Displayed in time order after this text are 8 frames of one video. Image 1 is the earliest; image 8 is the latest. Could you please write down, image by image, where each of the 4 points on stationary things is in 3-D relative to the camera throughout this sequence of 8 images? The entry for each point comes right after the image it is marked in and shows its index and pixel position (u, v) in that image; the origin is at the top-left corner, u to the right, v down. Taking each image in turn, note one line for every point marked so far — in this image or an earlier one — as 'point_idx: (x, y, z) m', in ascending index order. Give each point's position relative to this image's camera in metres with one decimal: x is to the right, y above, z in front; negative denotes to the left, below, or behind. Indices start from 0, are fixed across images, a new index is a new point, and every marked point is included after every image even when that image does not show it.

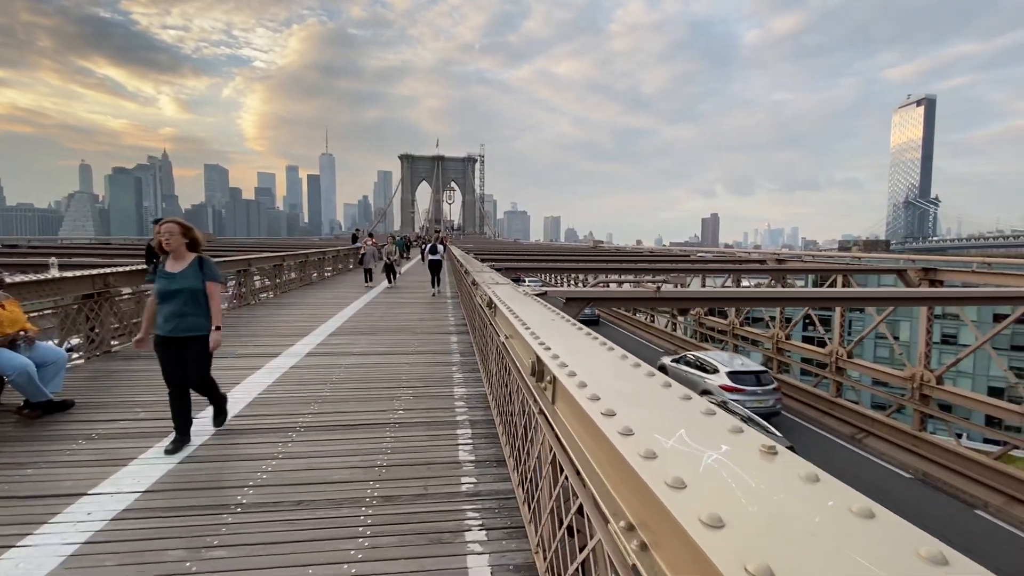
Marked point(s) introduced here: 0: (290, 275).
0: (-6.3, +0.4, +13.5) m
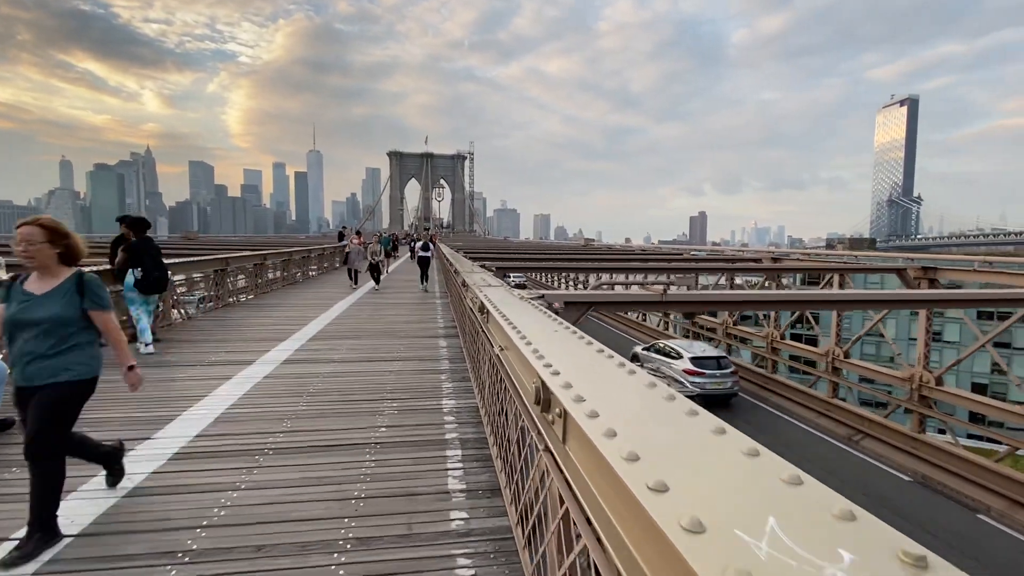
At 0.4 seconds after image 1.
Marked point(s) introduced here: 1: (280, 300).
0: (-6.6, +0.4, +13.0) m
1: (-5.5, -0.3, +11.3) m
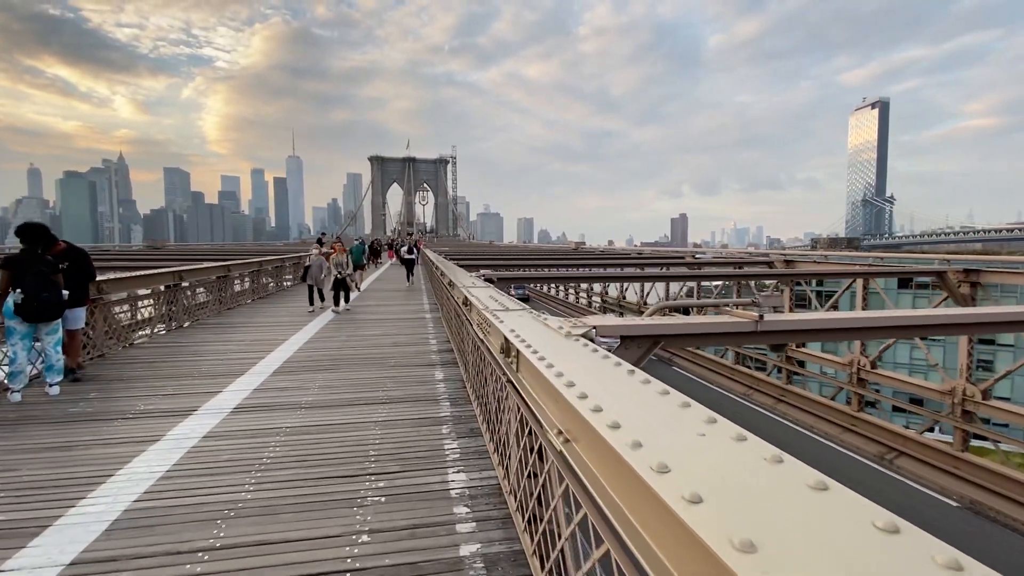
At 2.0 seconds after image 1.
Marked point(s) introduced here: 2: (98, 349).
0: (-6.7, 0.0, +11.7) m
1: (-5.5, -0.6, +10.0) m
2: (-5.1, -0.7, +5.9) m
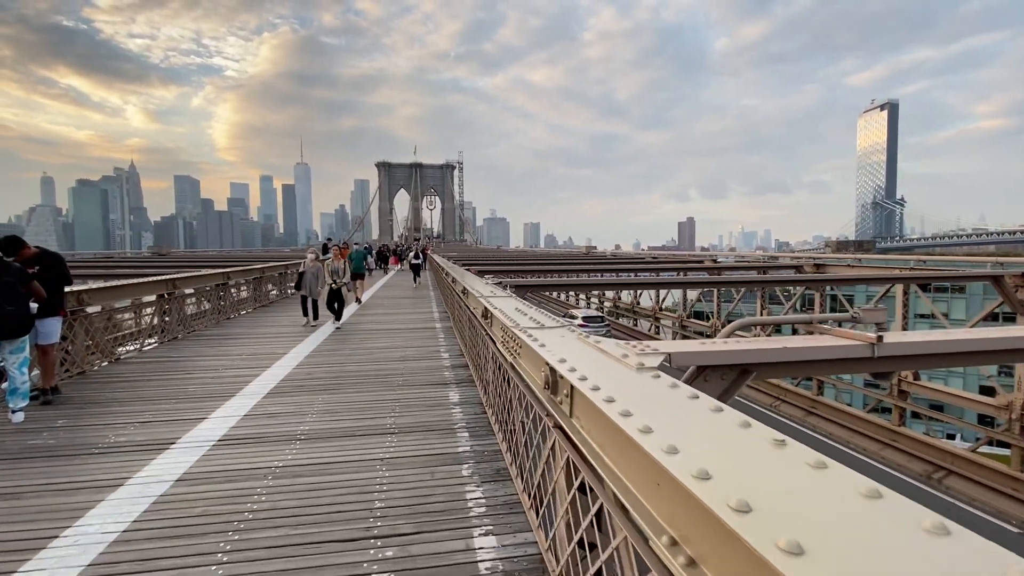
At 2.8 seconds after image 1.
0: (-6.4, -0.1, +11.2) m
1: (-5.2, -0.8, +9.5) m
2: (-4.9, -0.9, +5.4) m
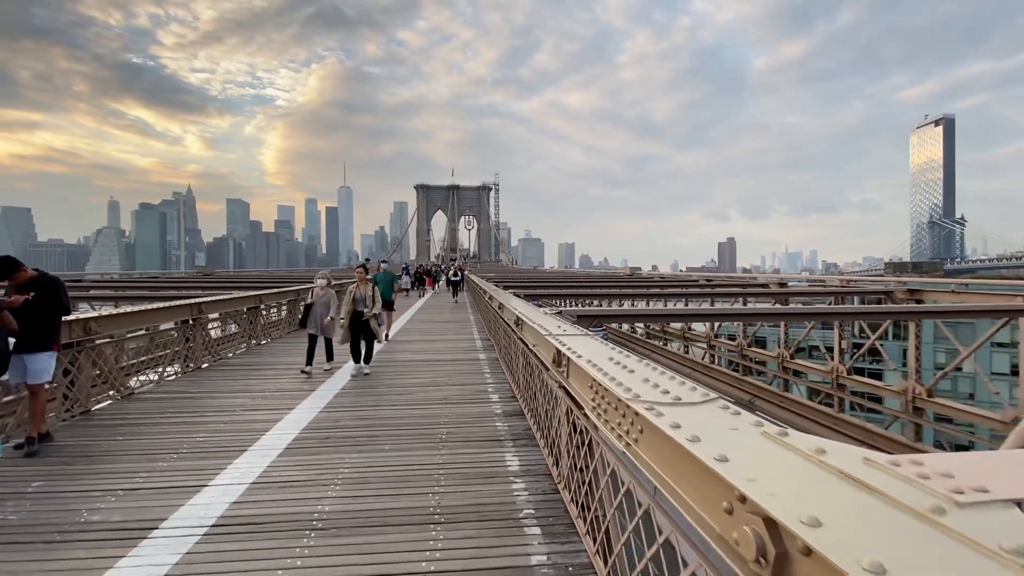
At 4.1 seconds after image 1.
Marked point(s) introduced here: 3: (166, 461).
0: (-5.3, -0.6, +10.7) m
1: (-4.3, -1.2, +8.9) m
2: (-4.2, -1.1, +4.8) m
3: (-2.7, -1.3, +3.7) m
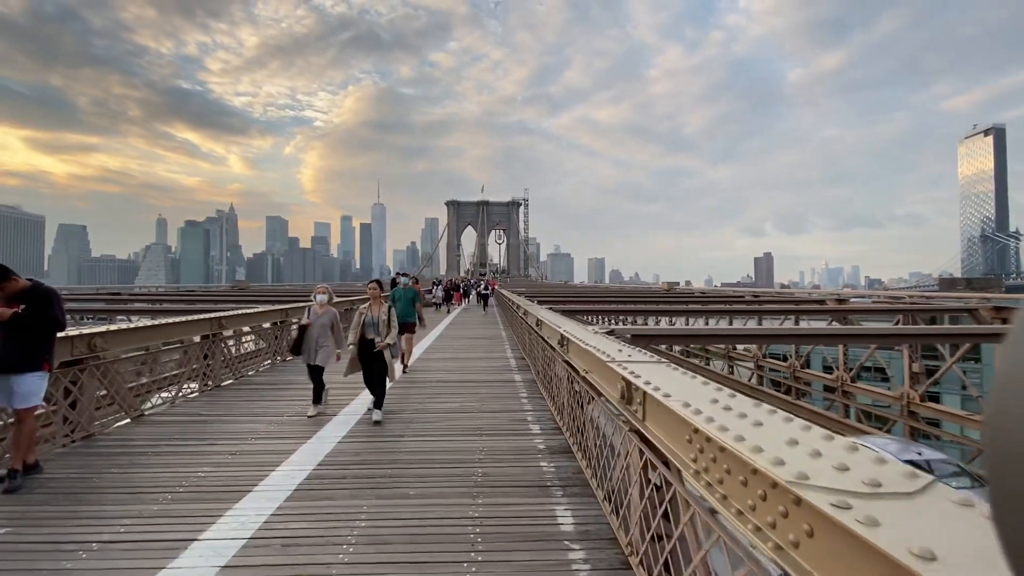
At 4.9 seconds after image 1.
0: (-4.6, -0.9, +10.3) m
1: (-3.7, -1.4, +8.5) m
2: (-3.9, -1.2, +4.4) m
3: (-2.4, -1.4, +3.2) m
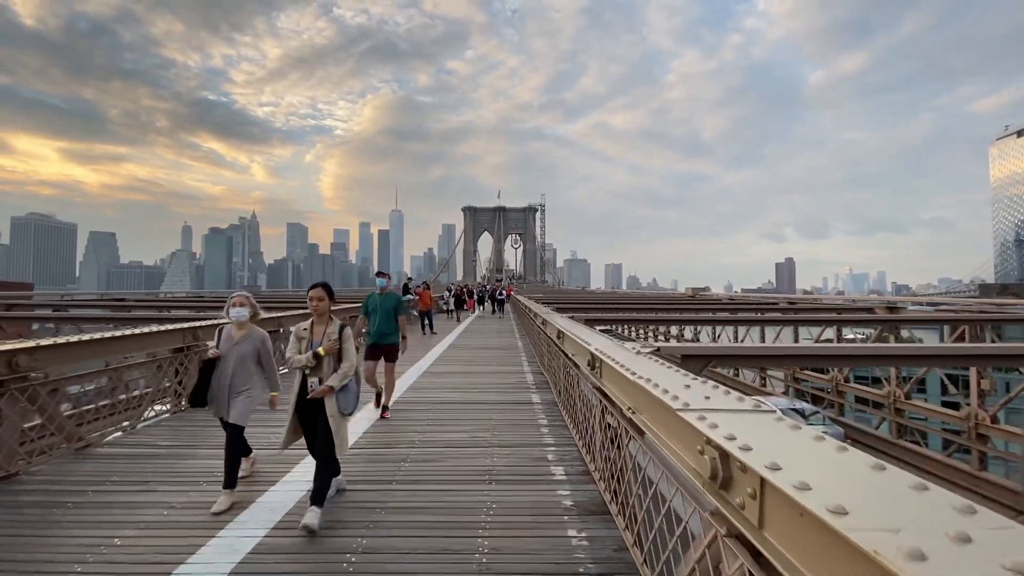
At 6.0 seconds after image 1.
0: (-4.3, -1.1, +9.6) m
1: (-3.4, -1.5, +7.7) m
2: (-3.7, -1.3, +3.6) m
3: (-2.3, -1.5, +2.4) m
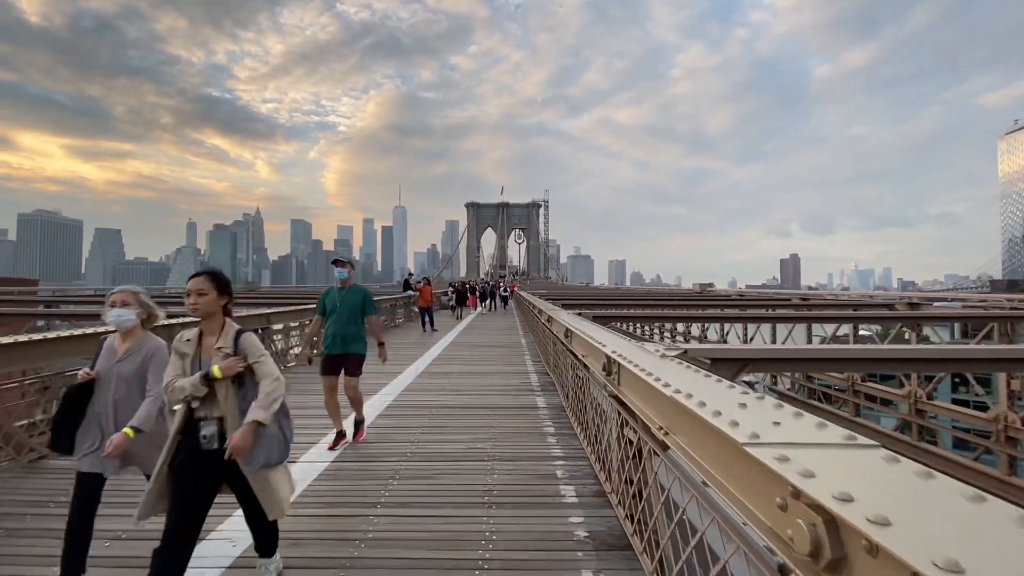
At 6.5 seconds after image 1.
0: (-4.2, -1.0, +9.1) m
1: (-3.4, -1.5, +7.2) m
2: (-3.7, -1.2, +3.1) m
3: (-2.3, -1.4, +1.9) m
